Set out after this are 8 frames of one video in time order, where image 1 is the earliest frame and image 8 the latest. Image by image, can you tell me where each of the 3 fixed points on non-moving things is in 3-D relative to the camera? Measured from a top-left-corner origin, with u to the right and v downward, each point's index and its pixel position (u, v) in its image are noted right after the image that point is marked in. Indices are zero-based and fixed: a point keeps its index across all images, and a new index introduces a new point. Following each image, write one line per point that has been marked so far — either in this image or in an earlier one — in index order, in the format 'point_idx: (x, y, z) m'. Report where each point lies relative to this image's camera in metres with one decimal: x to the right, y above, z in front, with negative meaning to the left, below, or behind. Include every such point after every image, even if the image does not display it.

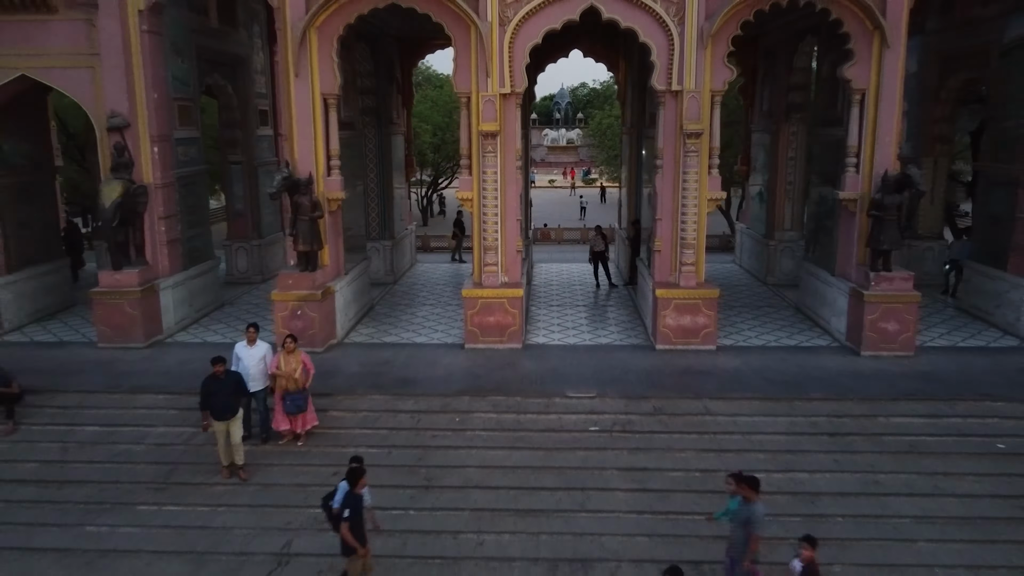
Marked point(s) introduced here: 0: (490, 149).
0: (-0.3, +1.9, +11.2) m
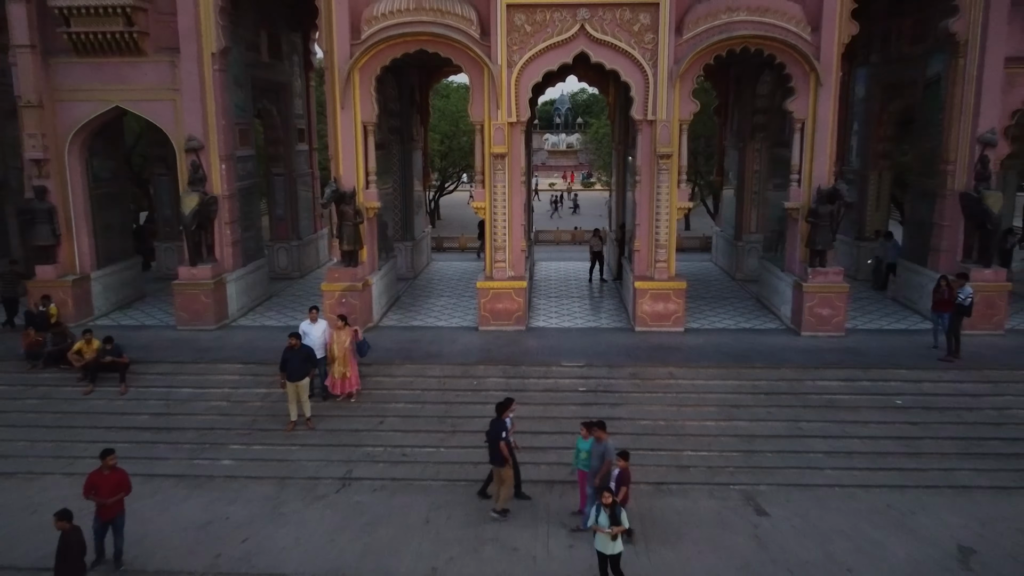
0: (-0.2, +2.0, +13.7) m
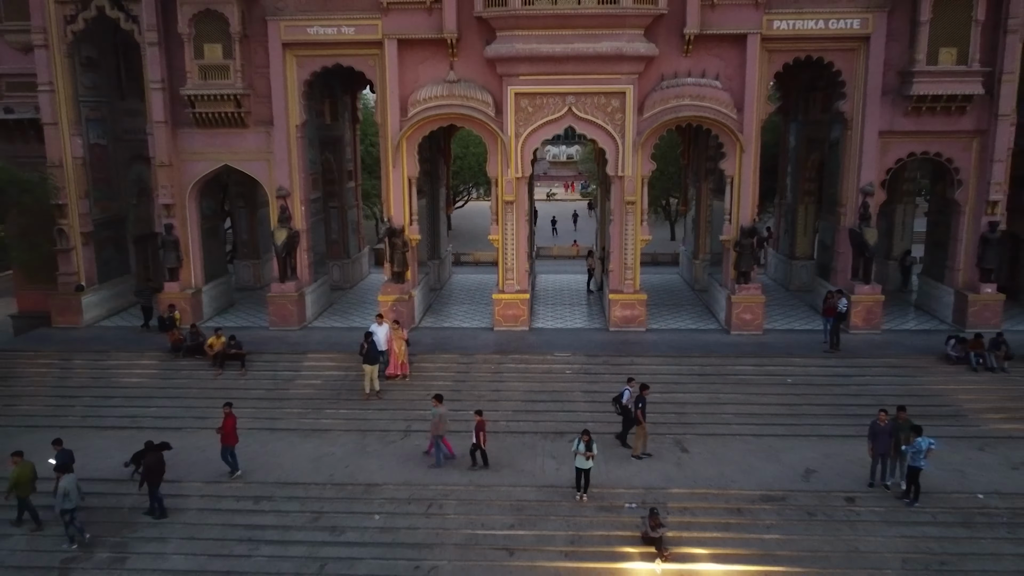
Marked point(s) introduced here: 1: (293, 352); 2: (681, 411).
0: (-0.1, +1.7, +18.6) m
1: (-4.6, -1.4, +17.6) m
2: (+3.2, -2.2, +15.3) m
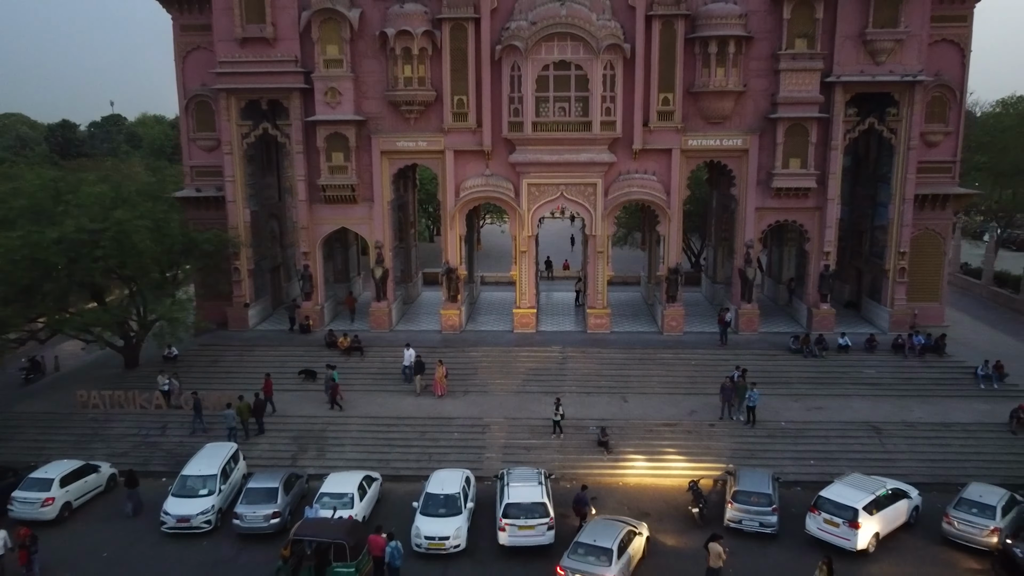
0: (+0.4, +1.1, +29.2) m
1: (-4.2, -2.0, +28.3) m
2: (+3.6, -2.8, +26.0) m
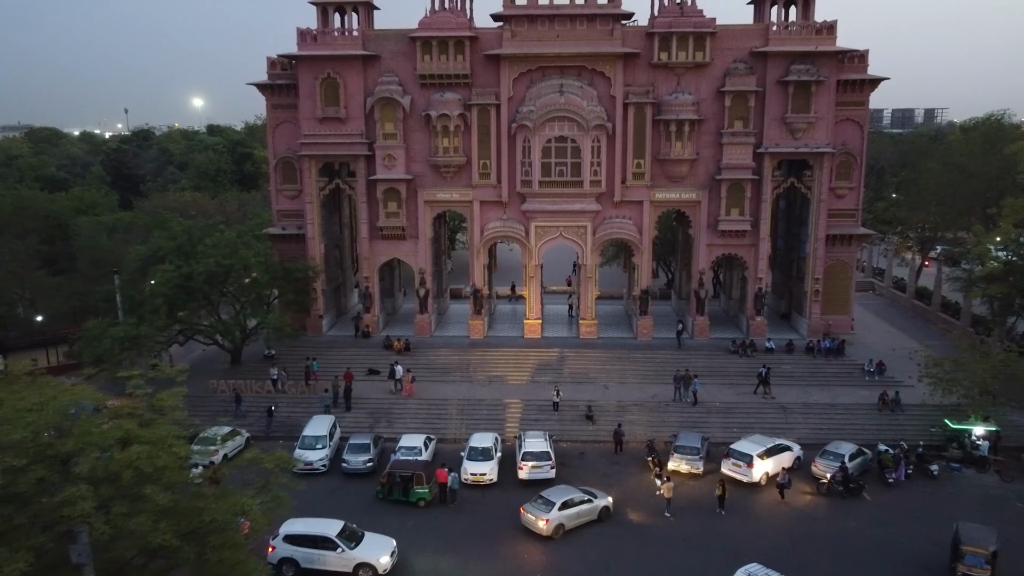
0: (+0.9, +0.4, +38.6) m
1: (-3.6, -2.7, +37.7) m
2: (+4.1, -3.6, +35.4) m
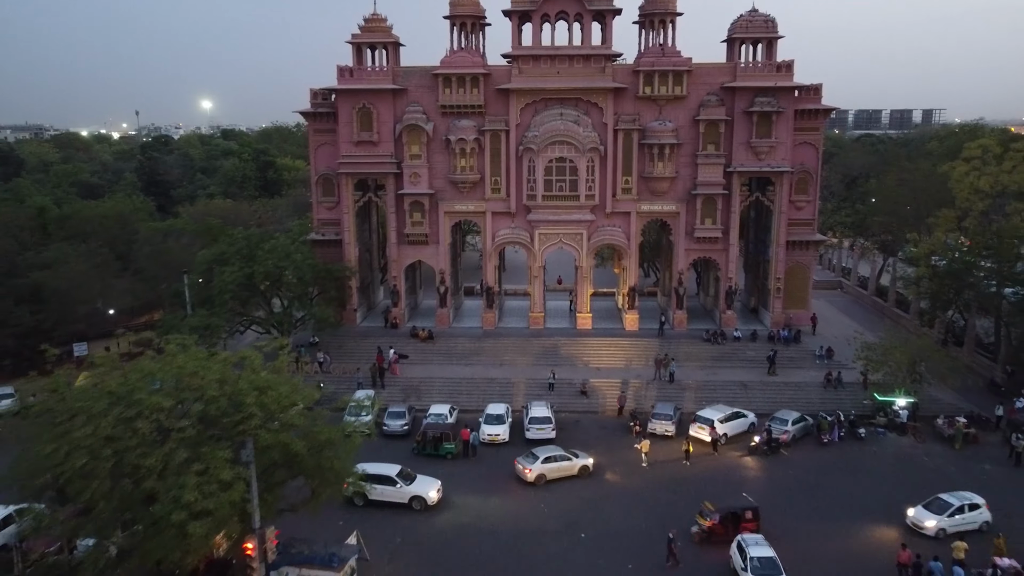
0: (+1.3, +0.5, +45.3) m
1: (-3.3, -2.6, +44.3) m
2: (+4.5, -3.5, +42.1) m
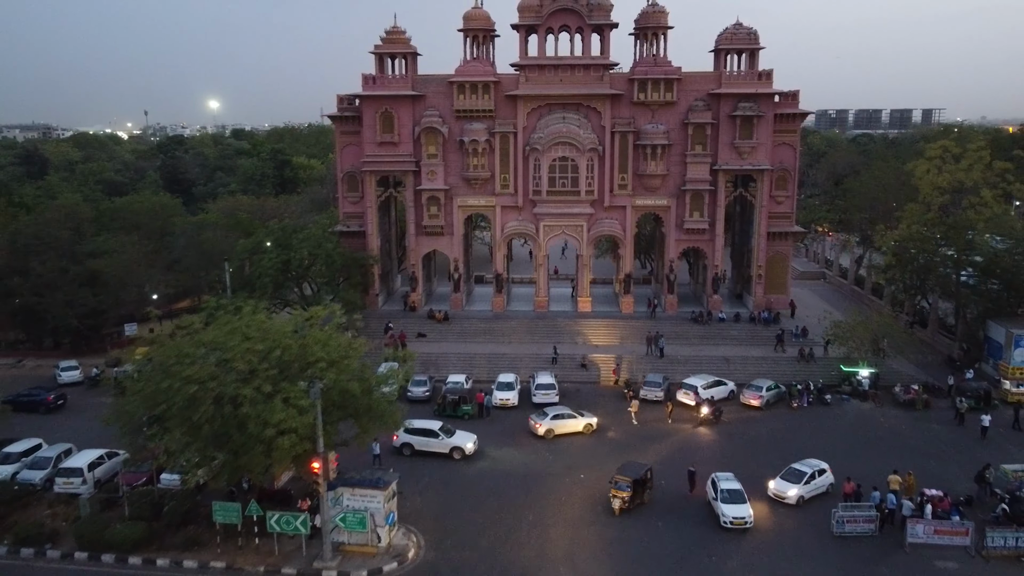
0: (+1.7, +1.3, +50.1) m
1: (-2.8, -1.8, +49.1) m
2: (+4.9, -2.7, +46.9) m
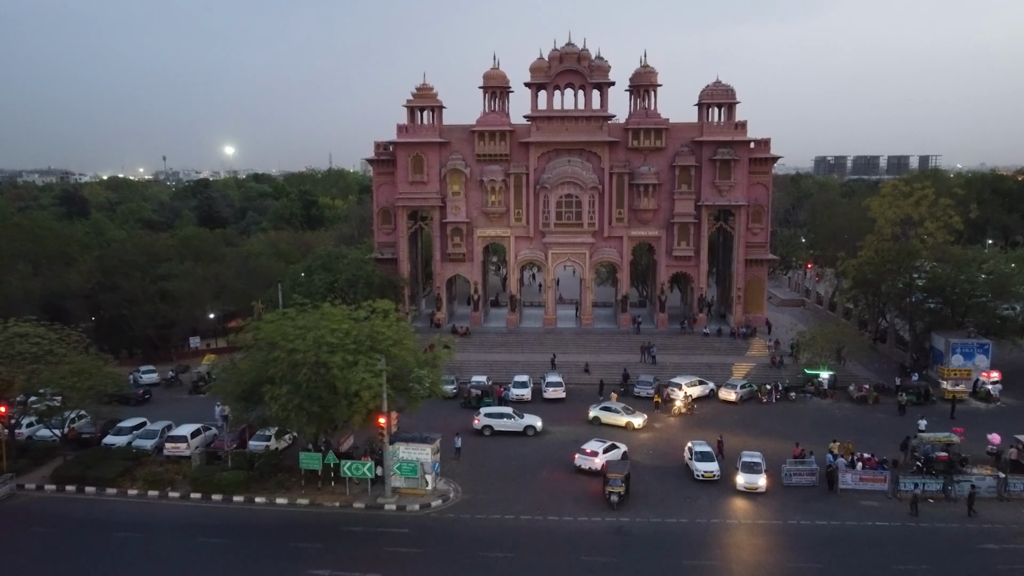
0: (+2.6, -0.1, +57.7) m
1: (-2.0, -3.1, +56.7) m
2: (+5.8, -3.9, +54.3) m
